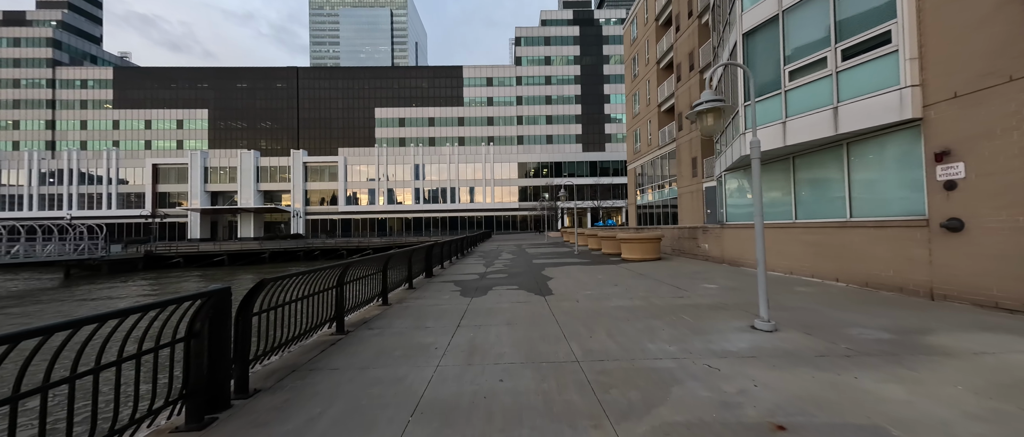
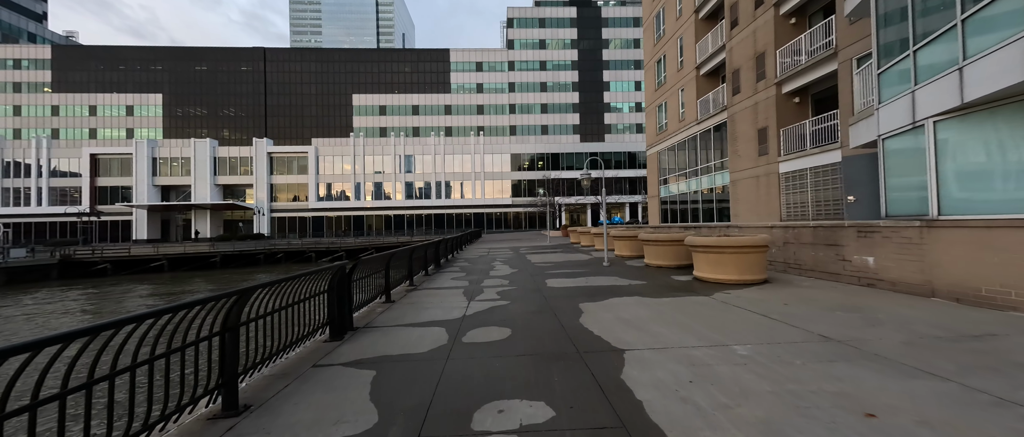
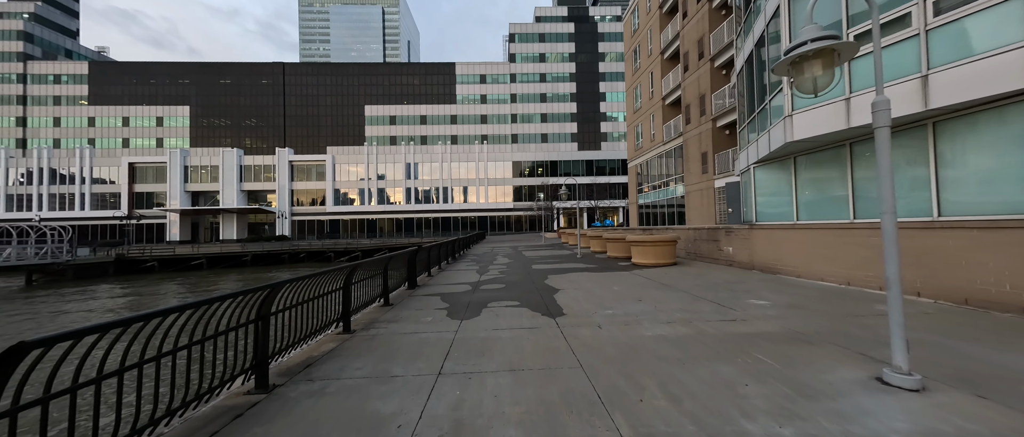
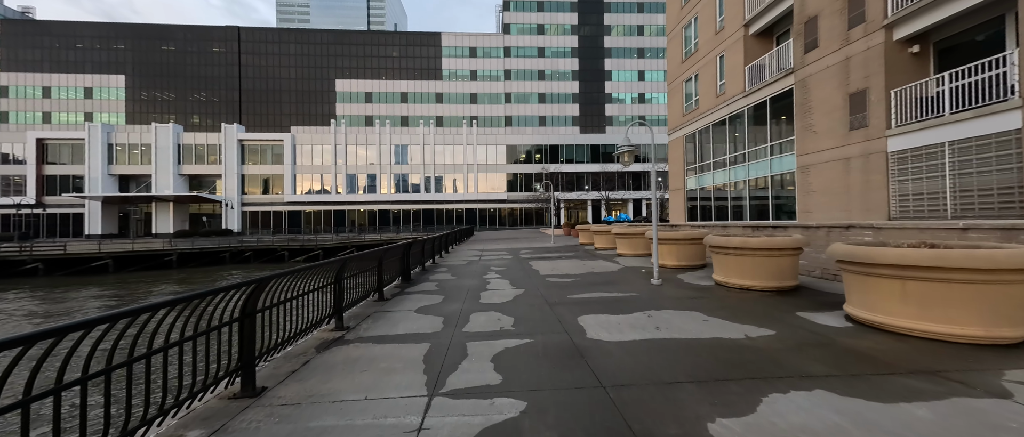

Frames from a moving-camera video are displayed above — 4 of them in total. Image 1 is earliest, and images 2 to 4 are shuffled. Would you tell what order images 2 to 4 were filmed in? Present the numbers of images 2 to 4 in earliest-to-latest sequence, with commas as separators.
3, 2, 4
